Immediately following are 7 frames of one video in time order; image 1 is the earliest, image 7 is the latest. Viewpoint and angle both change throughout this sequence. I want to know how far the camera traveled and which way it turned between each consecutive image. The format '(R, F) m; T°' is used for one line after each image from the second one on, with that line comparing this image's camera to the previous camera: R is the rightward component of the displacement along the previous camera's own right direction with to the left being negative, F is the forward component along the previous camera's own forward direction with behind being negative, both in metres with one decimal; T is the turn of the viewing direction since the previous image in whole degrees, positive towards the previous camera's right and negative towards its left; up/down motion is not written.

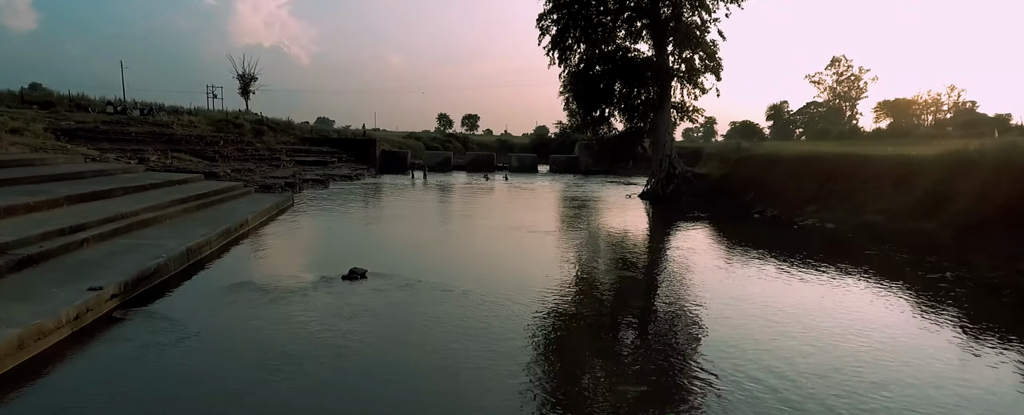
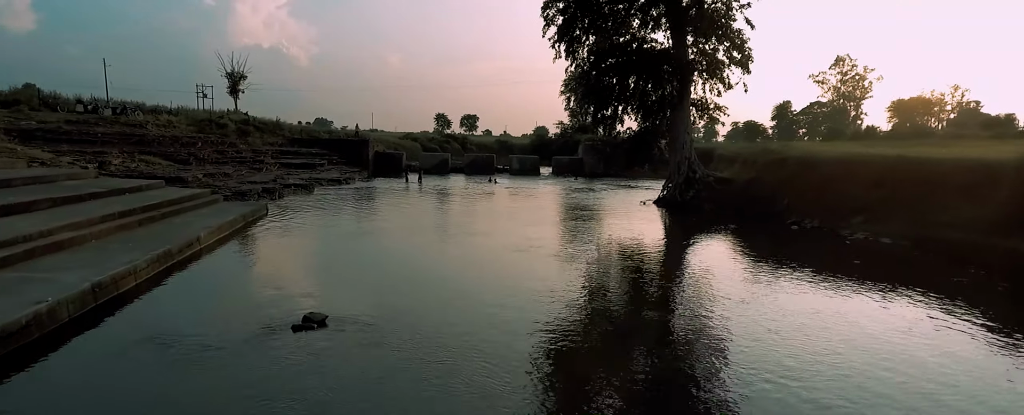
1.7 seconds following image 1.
(-0.1, +1.8) m; 0°
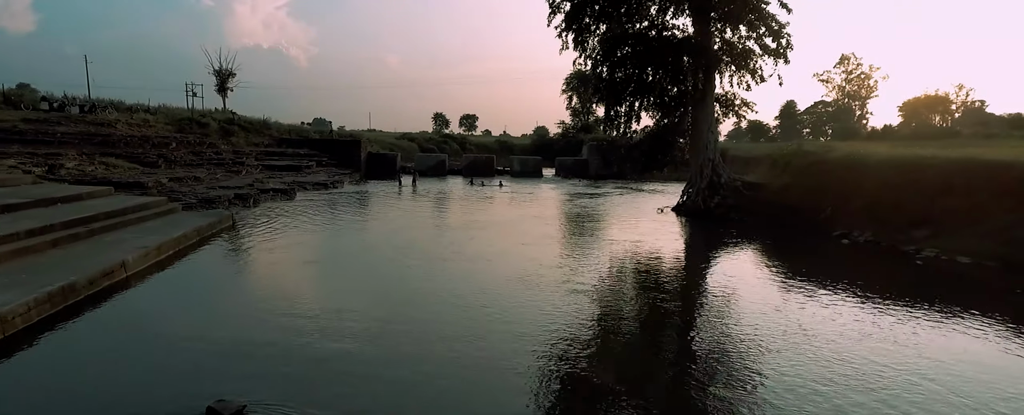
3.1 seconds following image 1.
(-0.1, +1.8) m; 0°
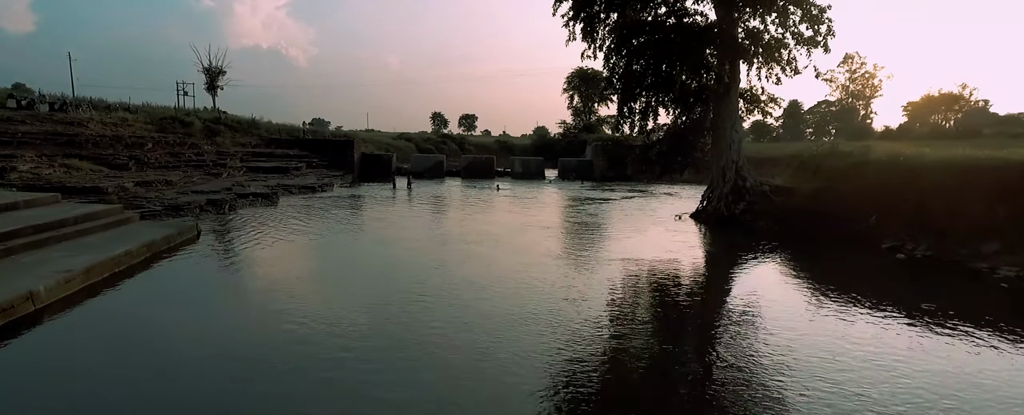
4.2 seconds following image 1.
(-0.1, +1.4) m; 0°
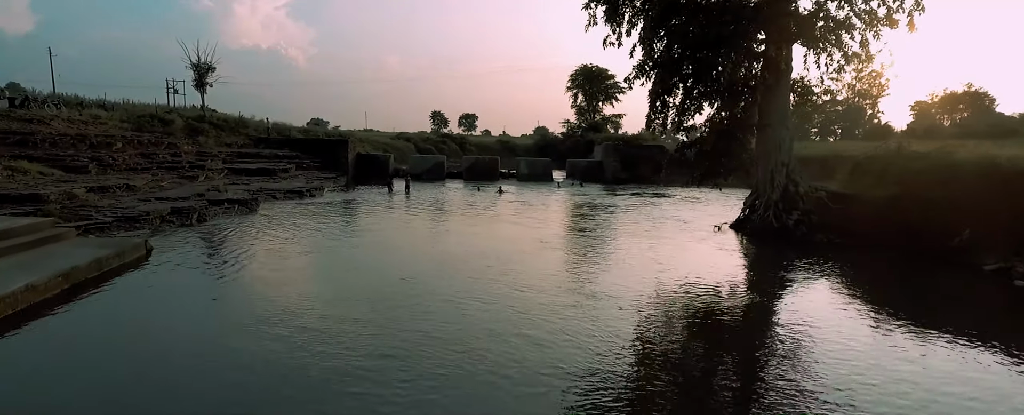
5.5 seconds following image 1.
(-0.3, +1.9) m; 0°
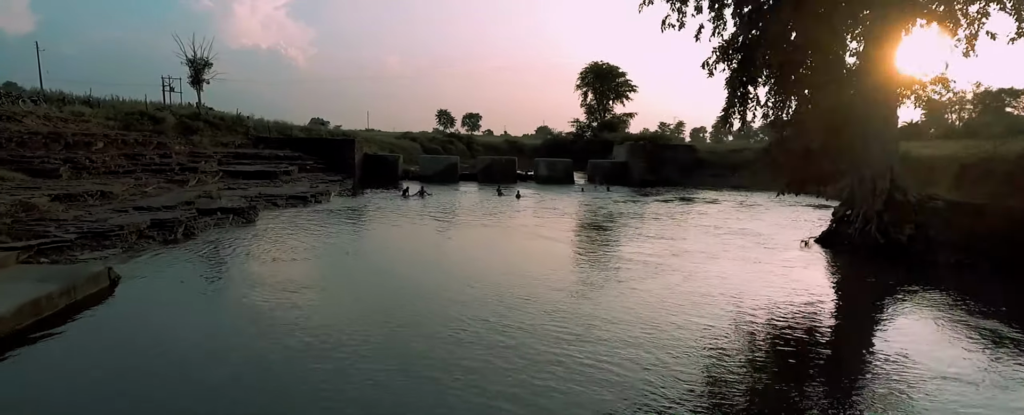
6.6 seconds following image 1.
(-0.8, +1.9) m; 0°
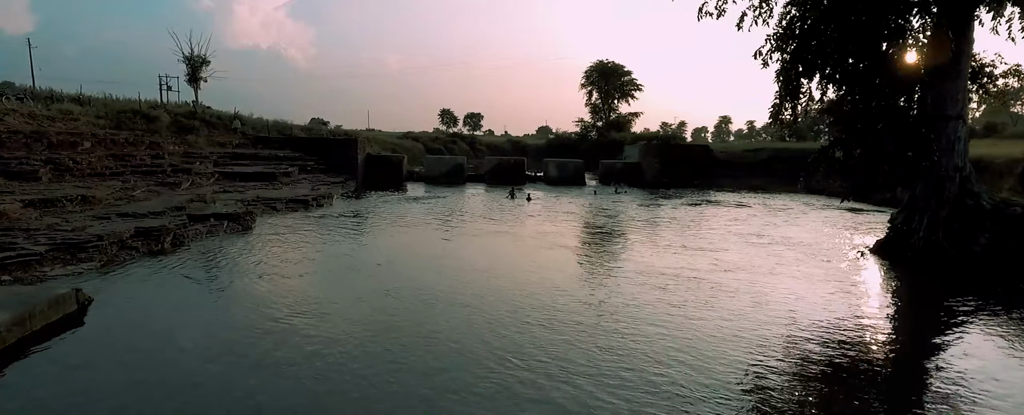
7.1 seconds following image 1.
(-0.4, +1.0) m; 0°
